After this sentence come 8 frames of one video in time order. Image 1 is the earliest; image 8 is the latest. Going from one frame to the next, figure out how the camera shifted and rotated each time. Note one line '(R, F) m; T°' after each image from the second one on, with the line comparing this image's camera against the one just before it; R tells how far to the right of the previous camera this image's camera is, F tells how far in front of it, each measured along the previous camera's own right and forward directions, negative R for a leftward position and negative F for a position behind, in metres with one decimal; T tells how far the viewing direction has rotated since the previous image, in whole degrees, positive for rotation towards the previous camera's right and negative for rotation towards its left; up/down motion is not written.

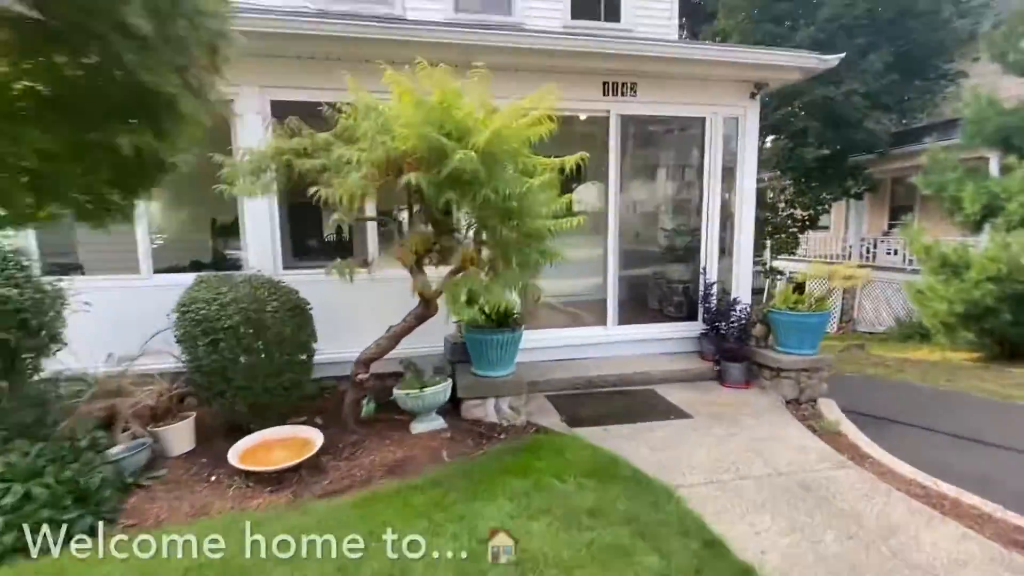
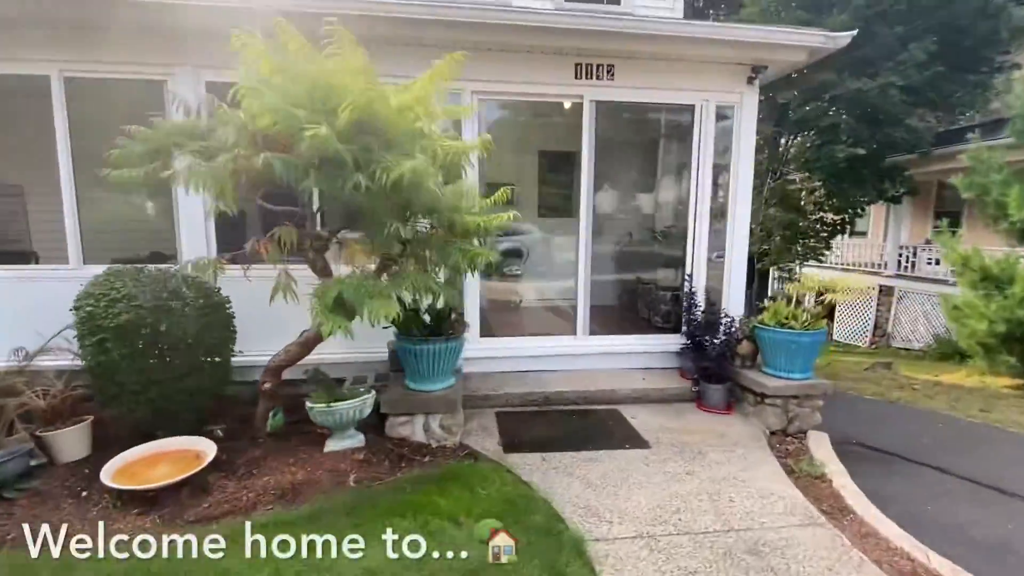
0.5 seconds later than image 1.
(+0.7, +0.5) m; -4°
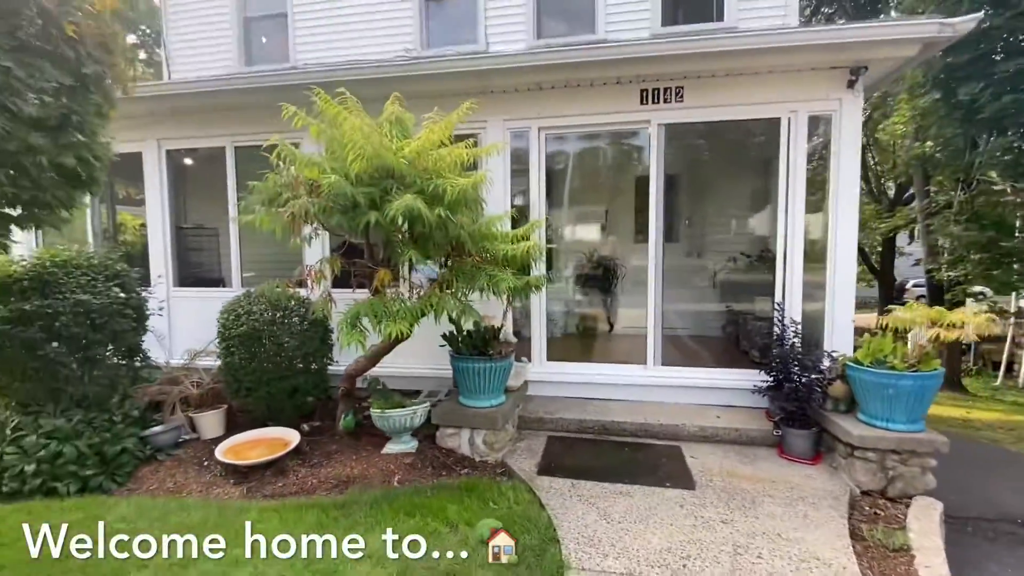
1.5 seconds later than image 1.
(+0.8, 0.0) m; -18°
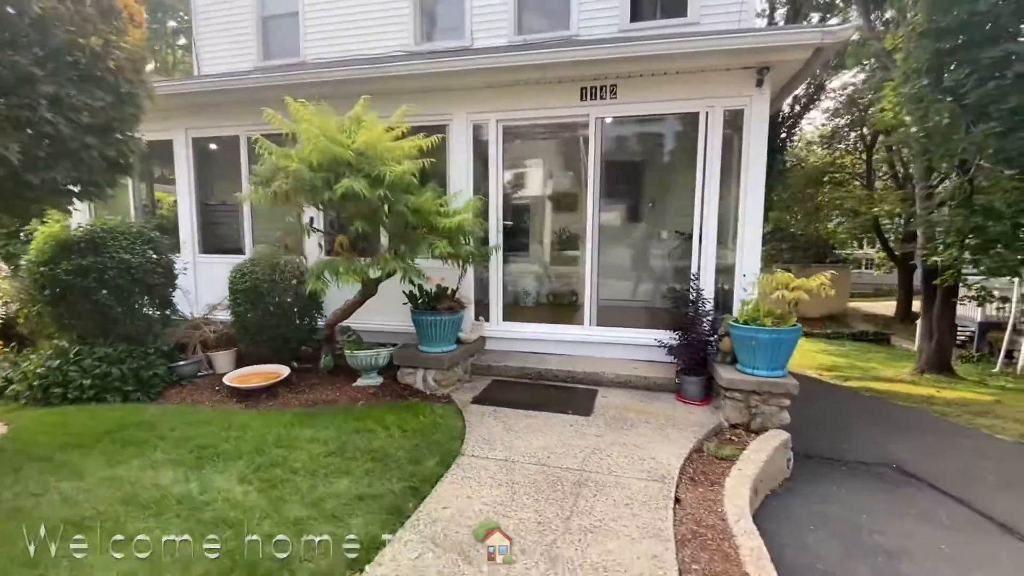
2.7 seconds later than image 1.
(+0.8, -0.8) m; -3°
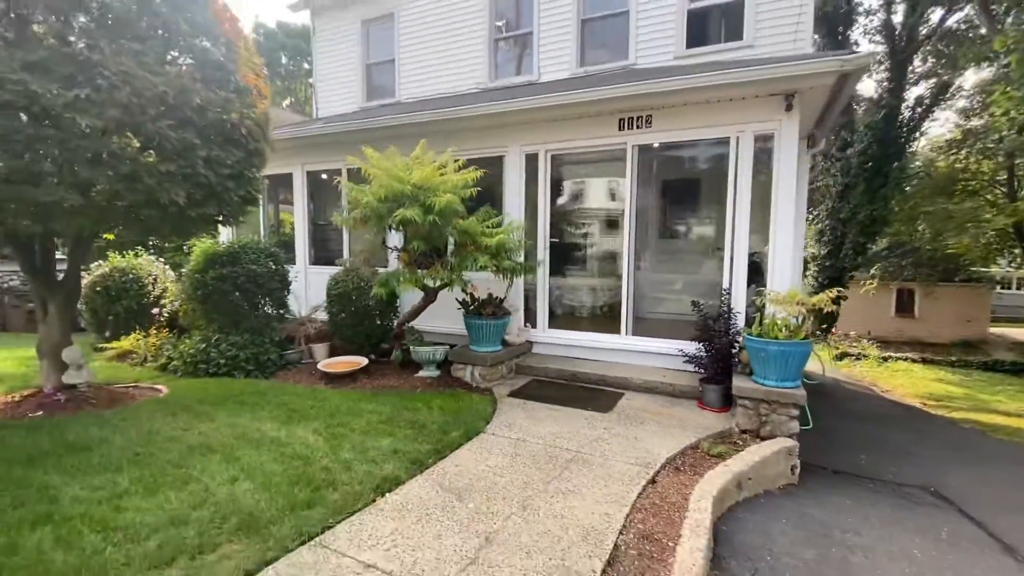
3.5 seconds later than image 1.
(+0.6, -0.6) m; -11°
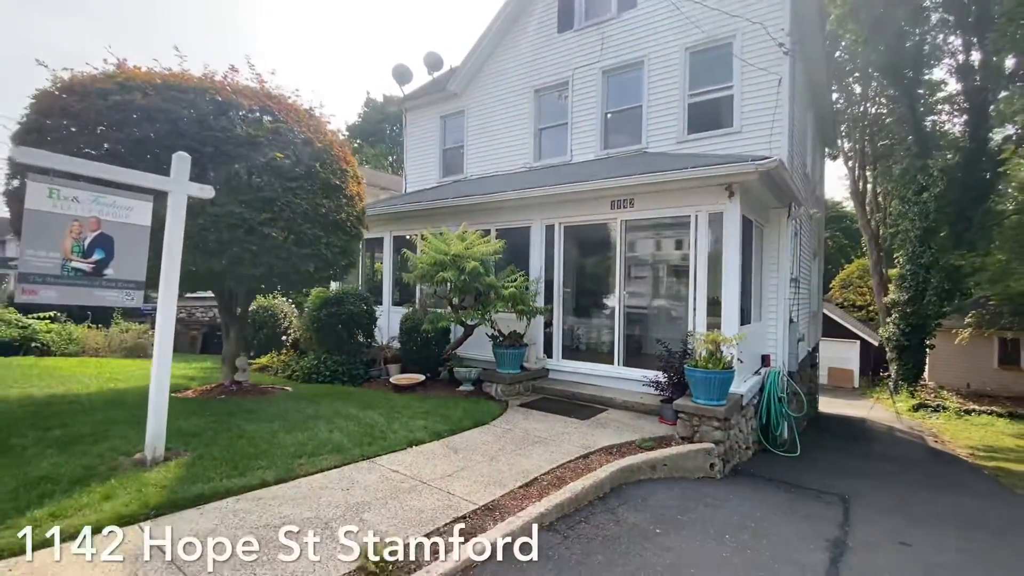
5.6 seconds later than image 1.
(+1.0, -1.8) m; -10°
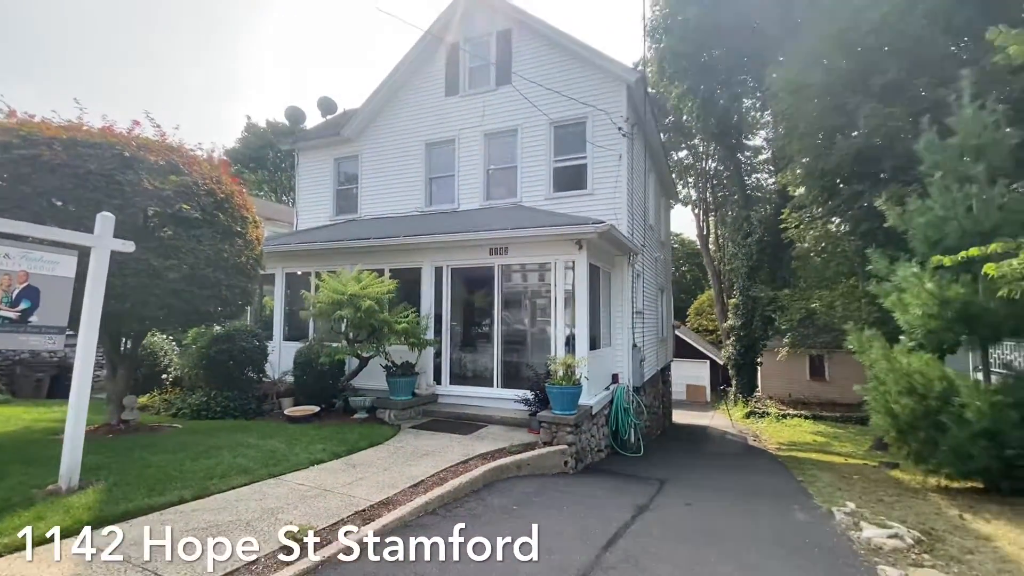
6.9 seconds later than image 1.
(0.0, -1.2) m; +12°
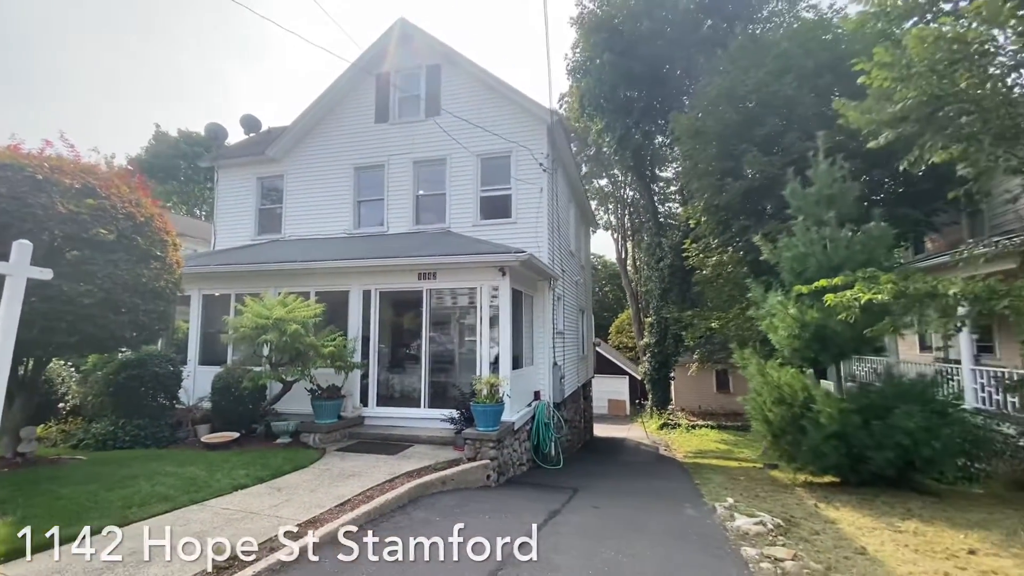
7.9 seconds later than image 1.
(0.0, -0.5) m; +8°
